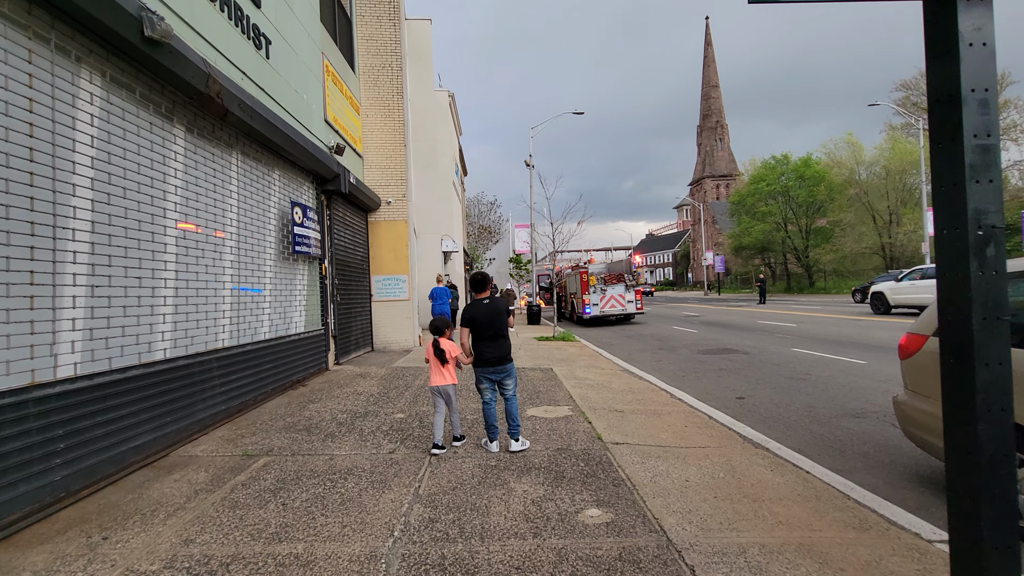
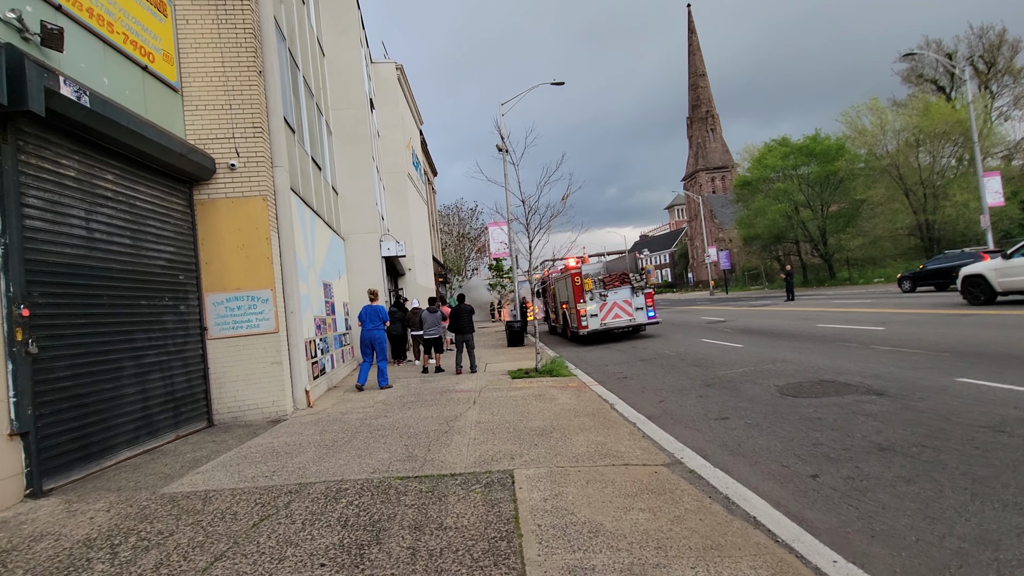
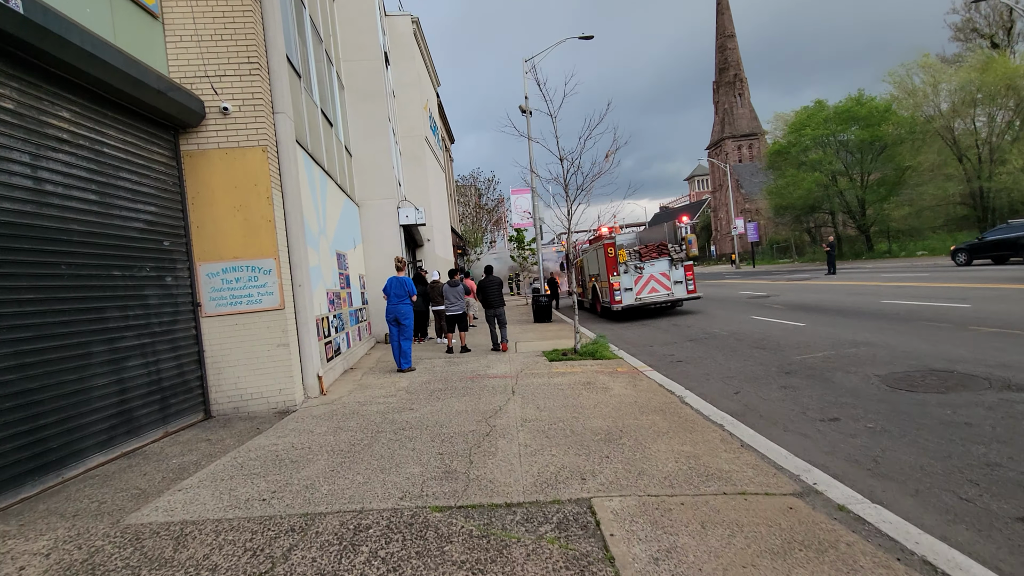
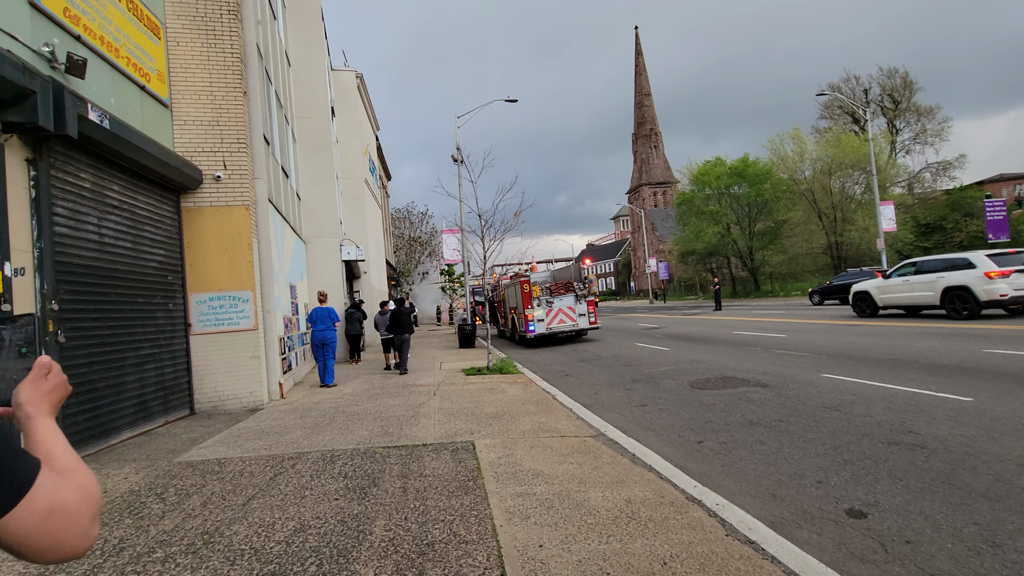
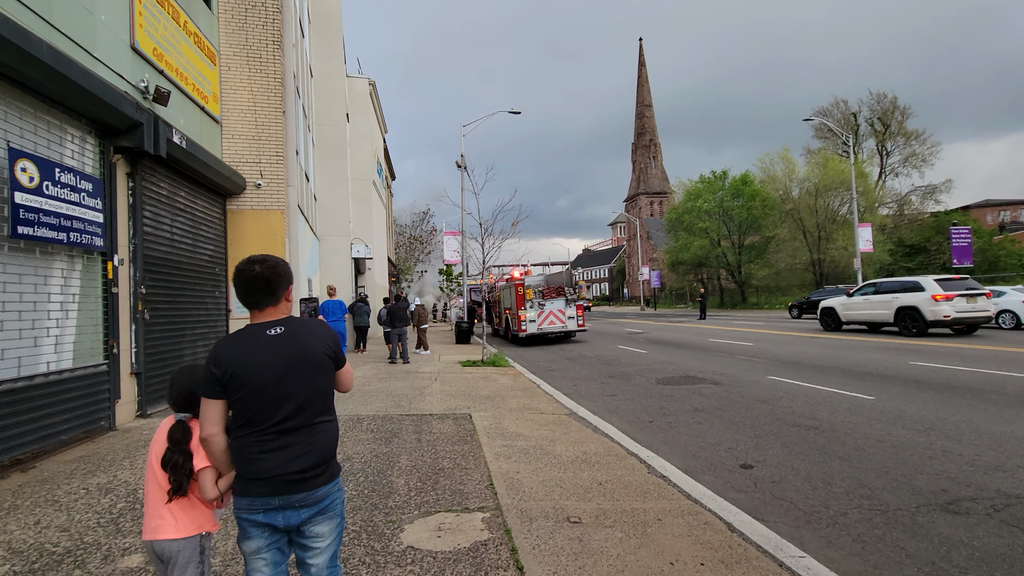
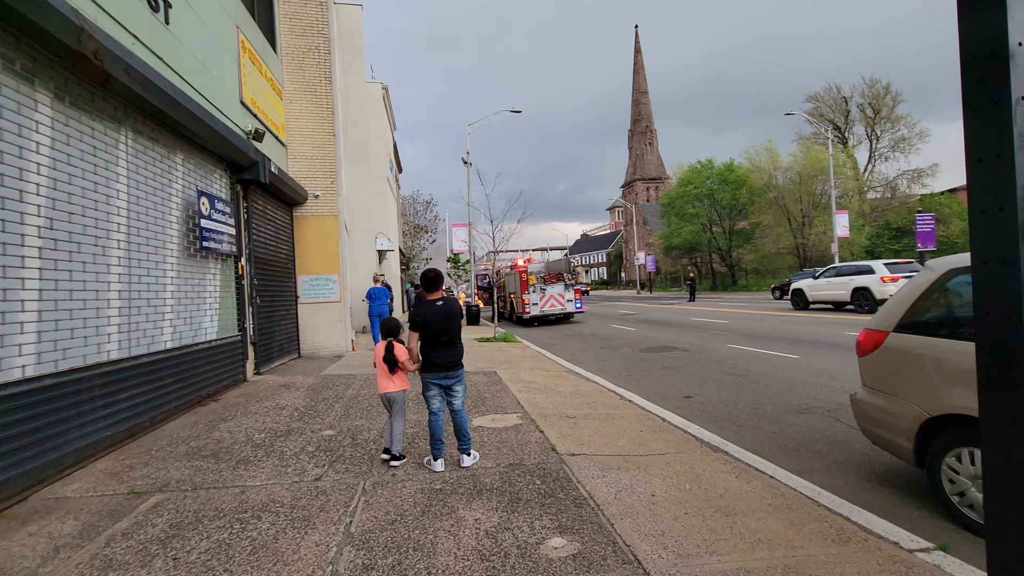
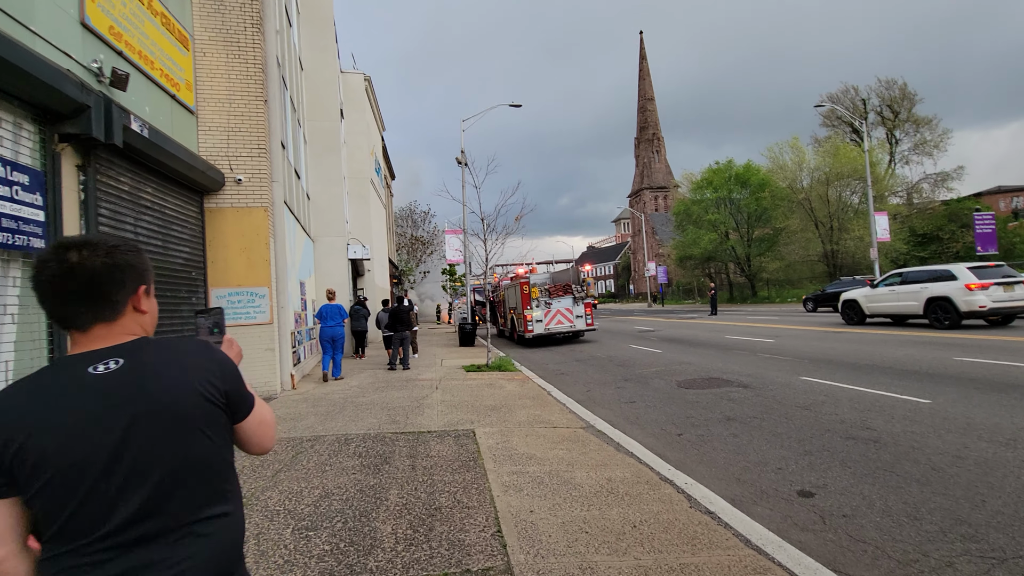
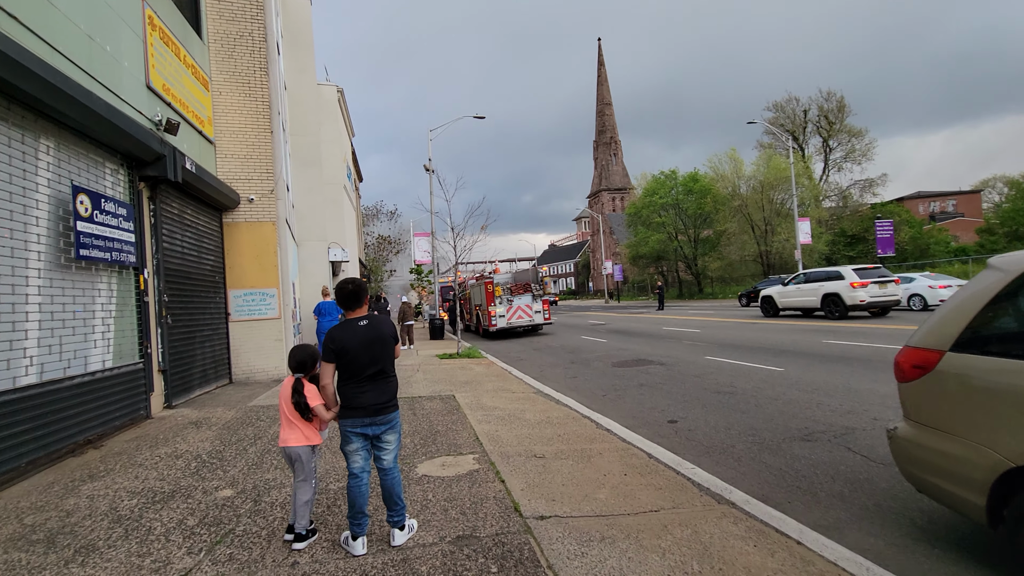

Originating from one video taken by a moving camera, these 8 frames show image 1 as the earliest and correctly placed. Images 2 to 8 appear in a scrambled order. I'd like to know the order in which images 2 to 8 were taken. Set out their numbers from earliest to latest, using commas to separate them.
6, 8, 5, 7, 4, 2, 3
